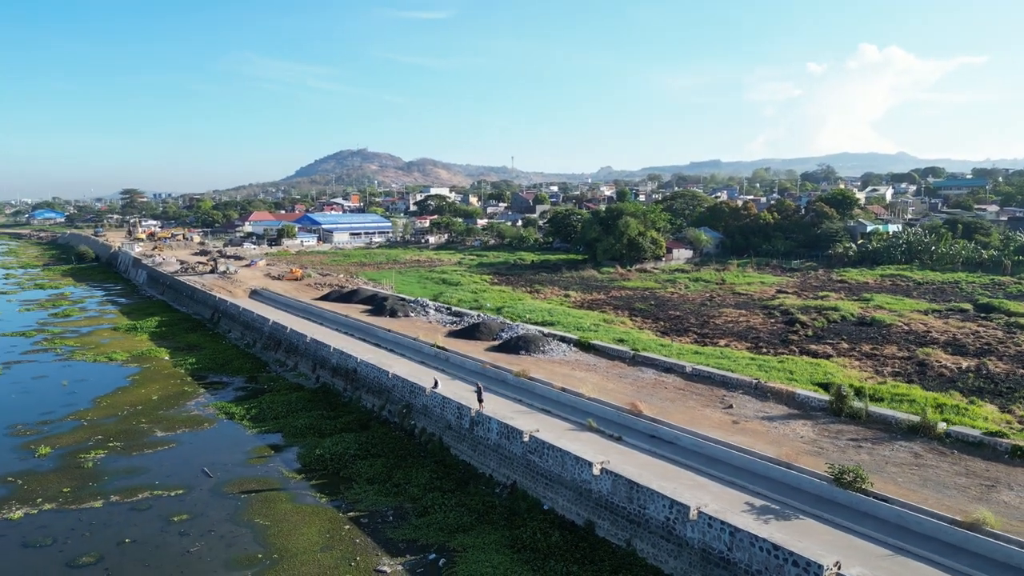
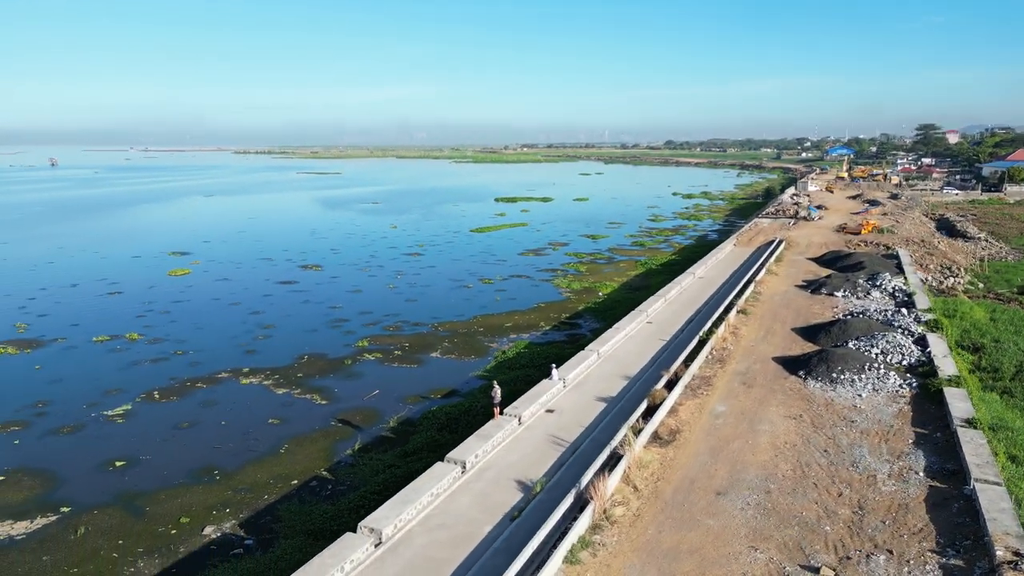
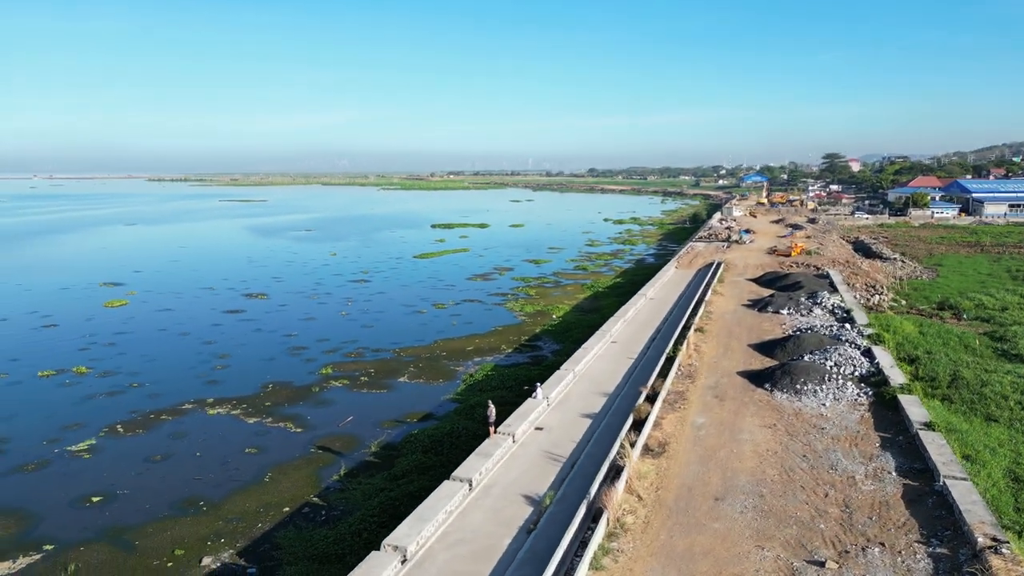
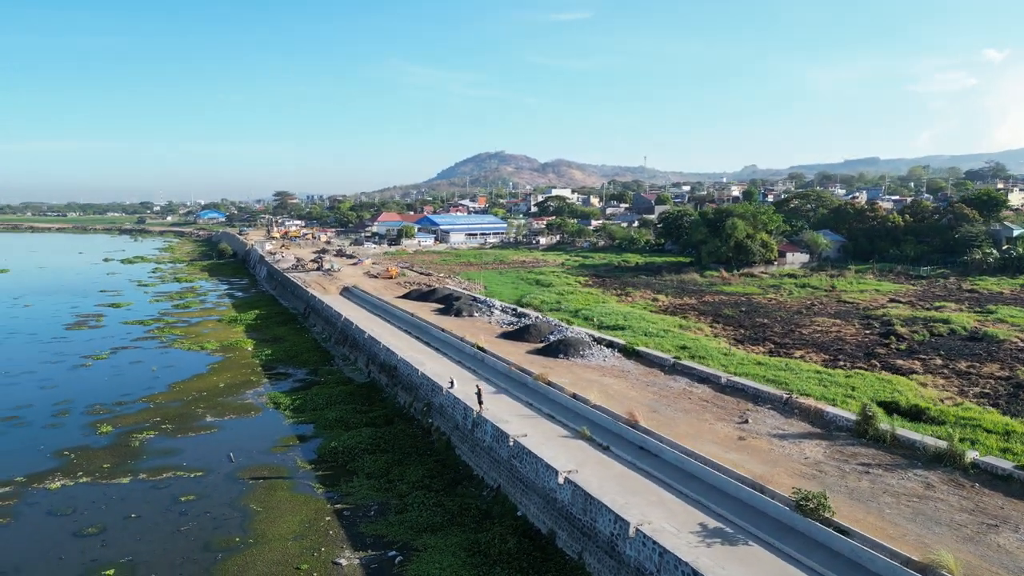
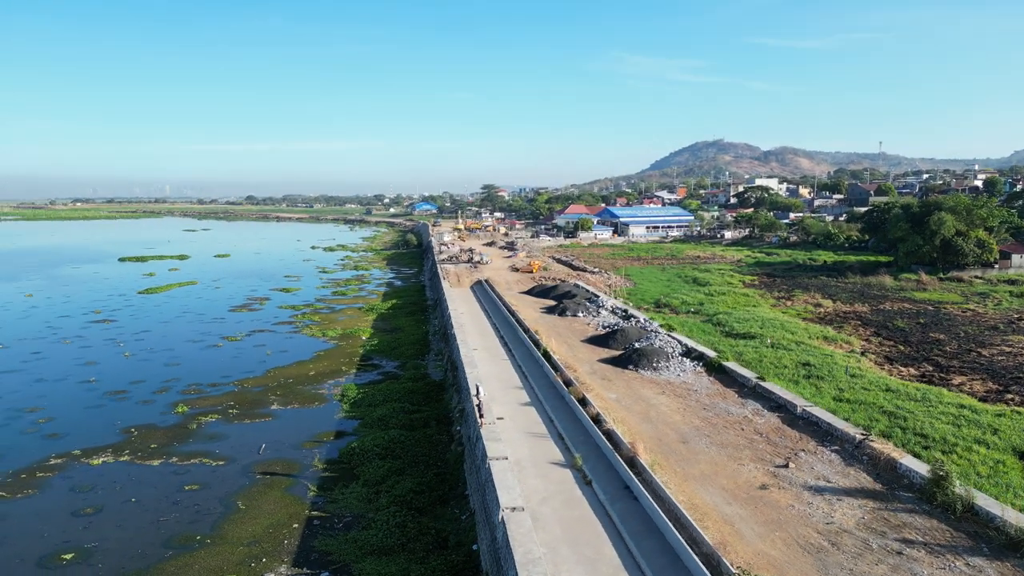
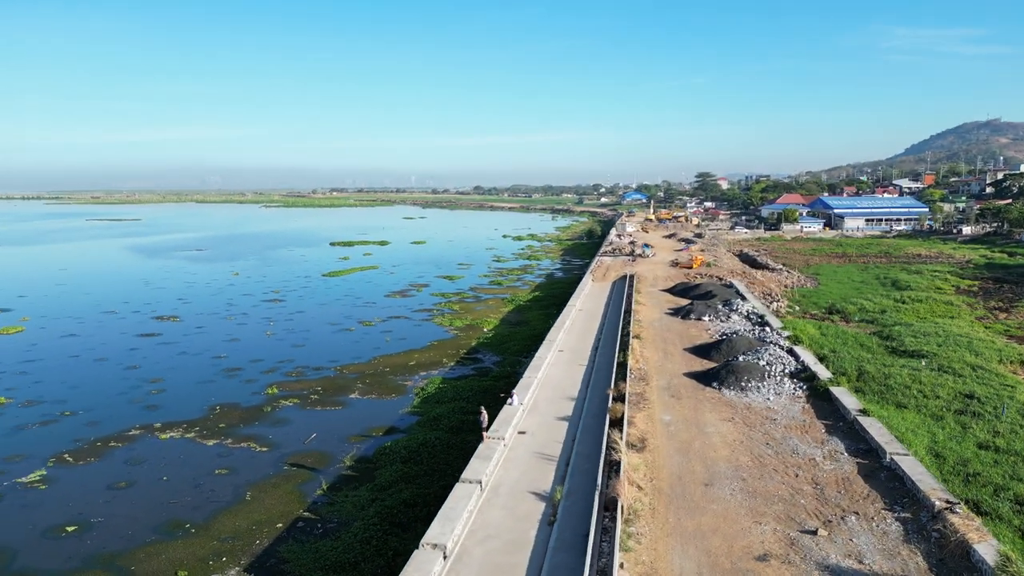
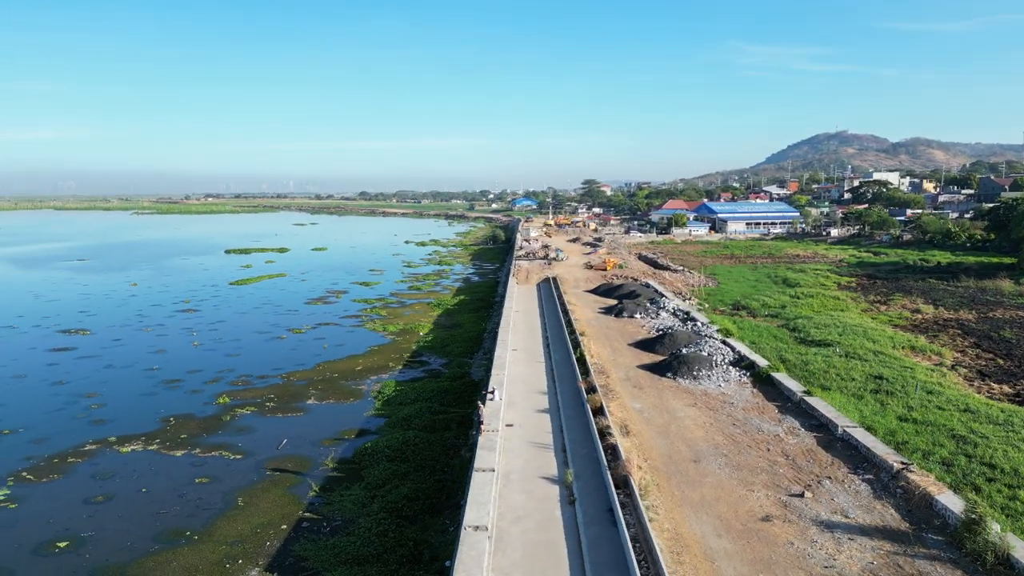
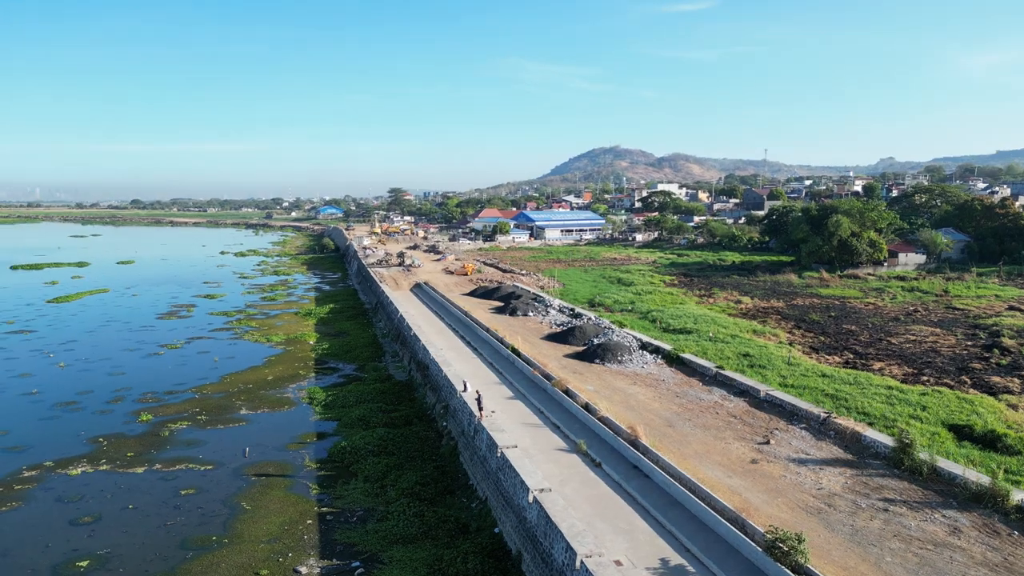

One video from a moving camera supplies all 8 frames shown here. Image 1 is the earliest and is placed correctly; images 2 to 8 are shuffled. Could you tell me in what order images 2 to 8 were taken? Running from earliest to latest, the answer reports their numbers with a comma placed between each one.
4, 8, 5, 7, 6, 3, 2
